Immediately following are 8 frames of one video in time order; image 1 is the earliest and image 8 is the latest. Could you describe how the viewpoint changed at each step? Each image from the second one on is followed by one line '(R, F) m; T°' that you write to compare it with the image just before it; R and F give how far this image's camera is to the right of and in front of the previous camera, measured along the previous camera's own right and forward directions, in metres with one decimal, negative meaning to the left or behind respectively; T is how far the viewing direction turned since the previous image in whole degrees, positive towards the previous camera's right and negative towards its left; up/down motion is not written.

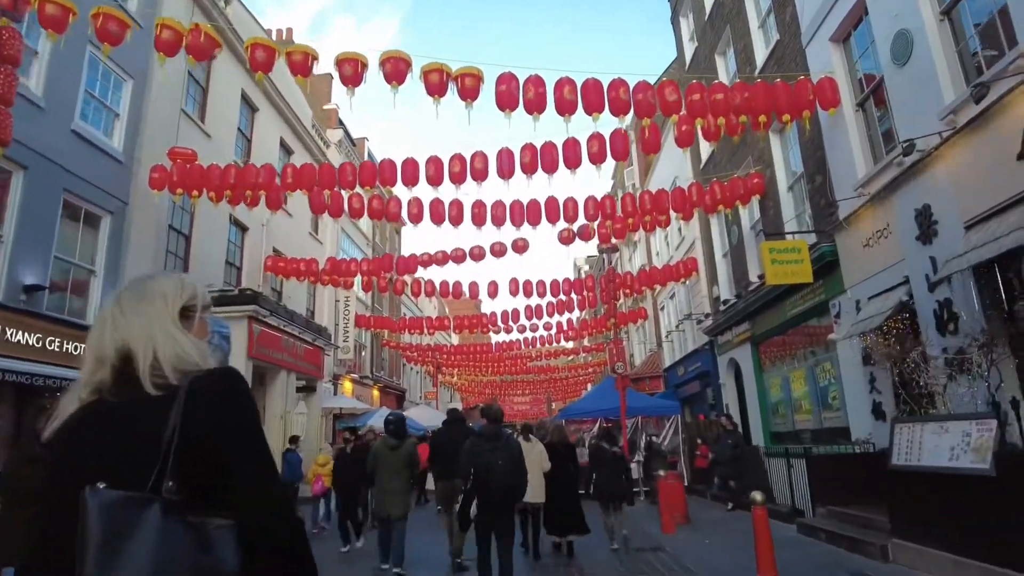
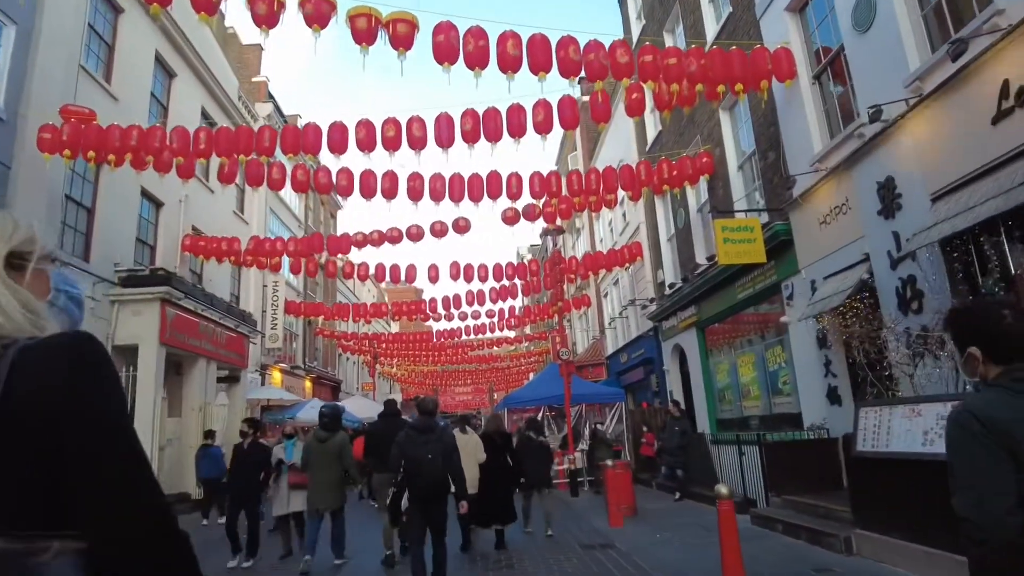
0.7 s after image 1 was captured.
(0.0, +0.8) m; +5°
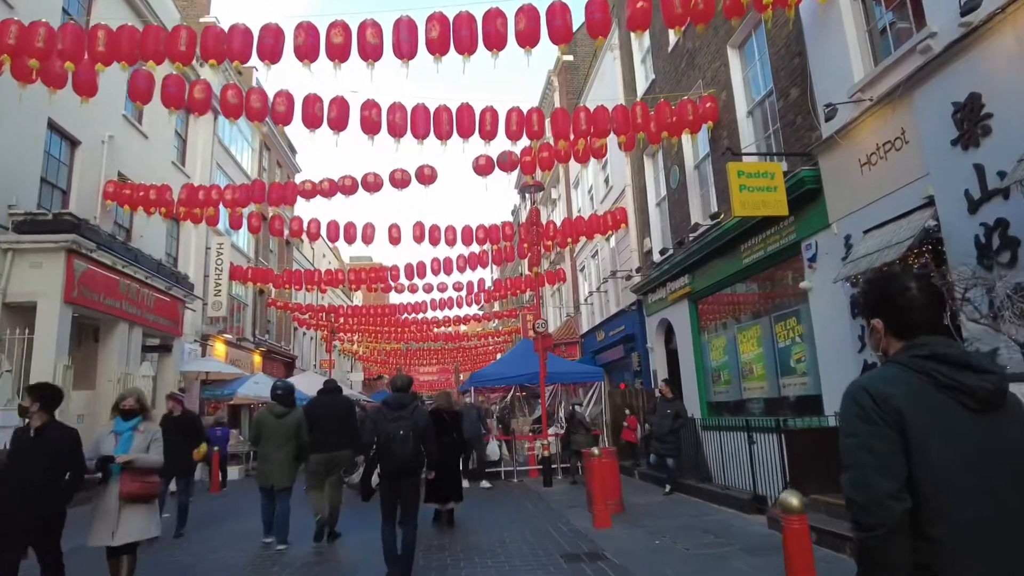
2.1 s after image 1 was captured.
(0.0, +1.7) m; +3°
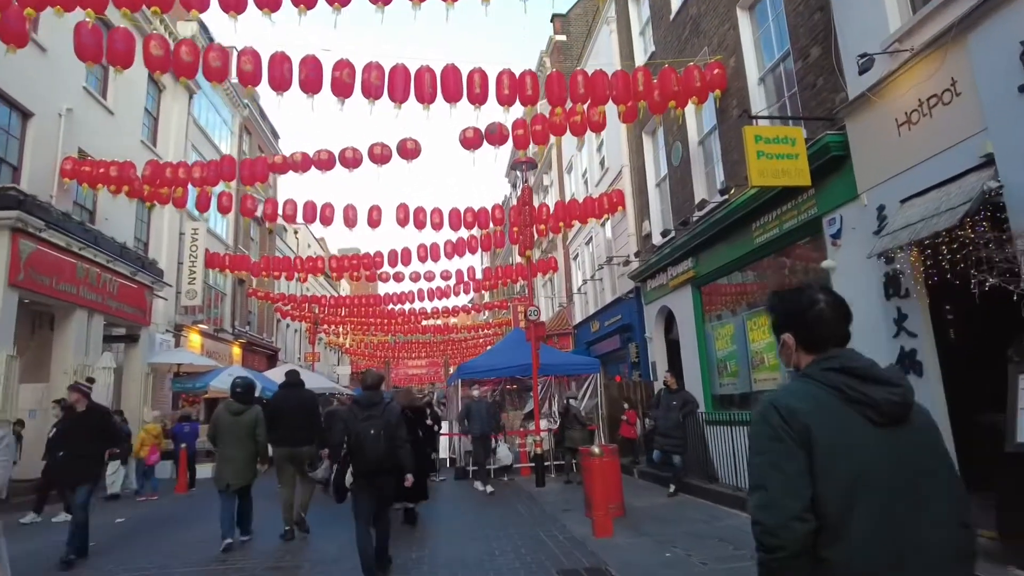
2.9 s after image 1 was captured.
(0.0, +0.9) m; +1°
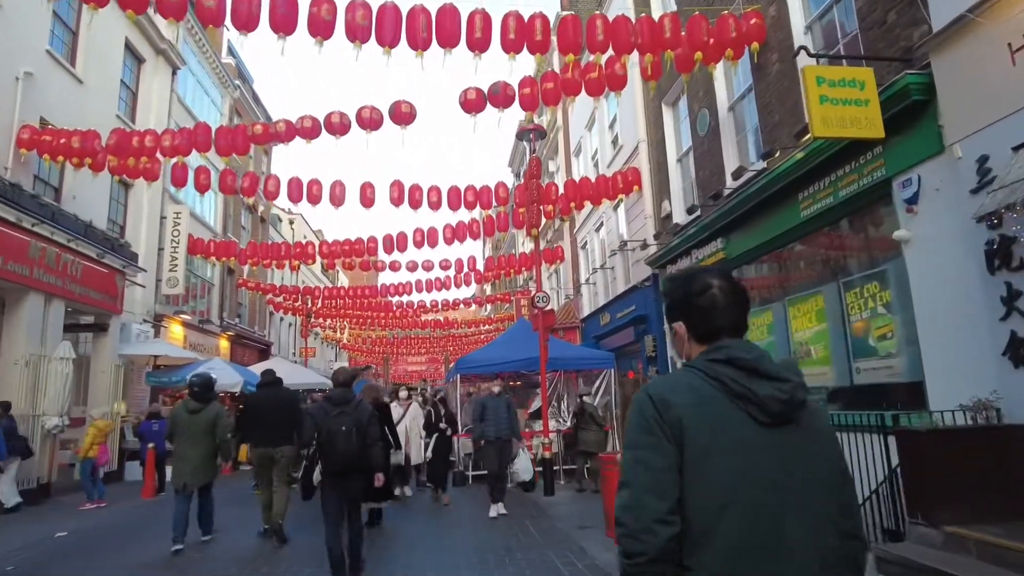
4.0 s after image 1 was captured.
(-0.1, +1.3) m; 0°
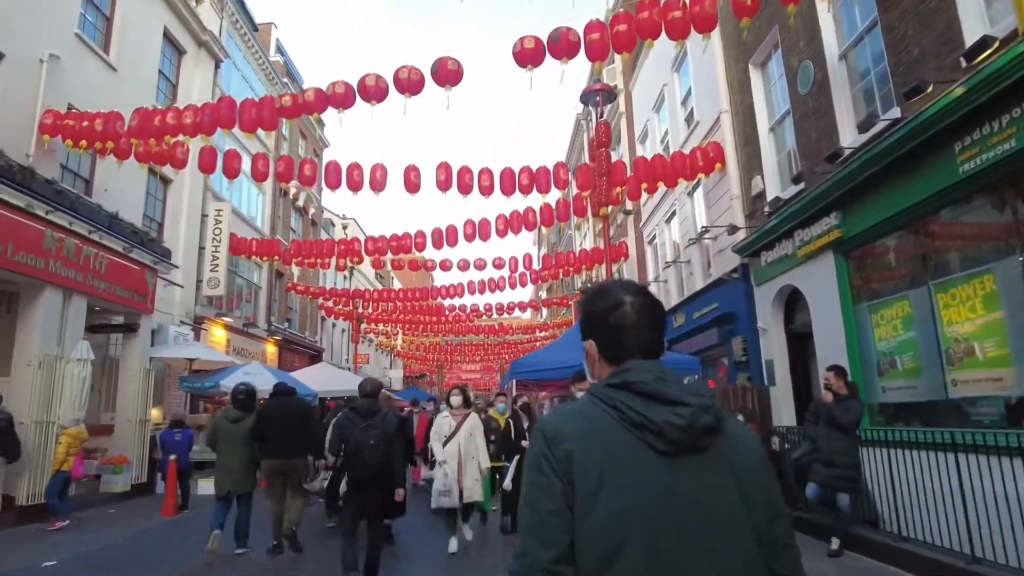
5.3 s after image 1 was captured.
(-0.1, +1.5) m; -5°
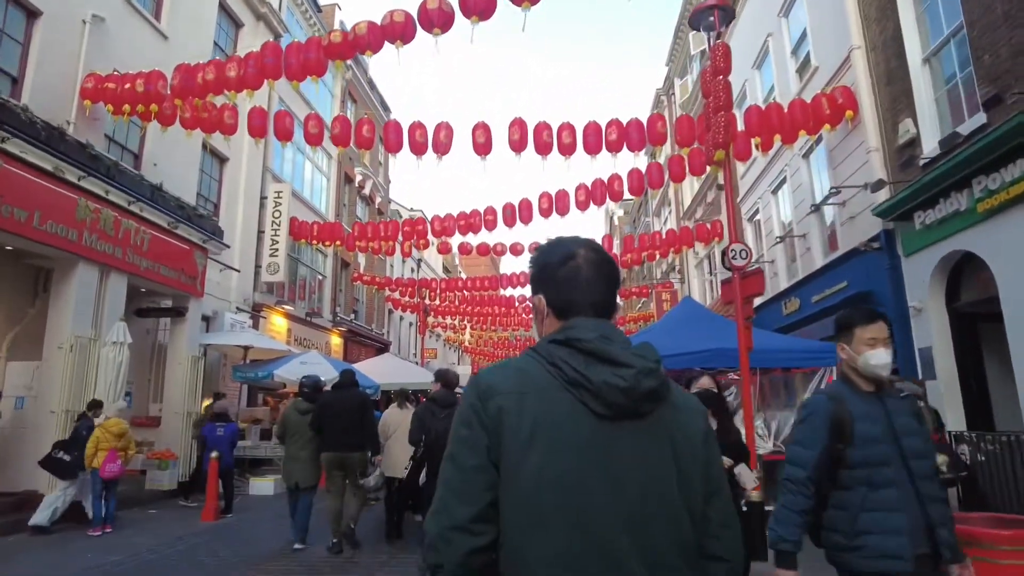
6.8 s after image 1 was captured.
(-0.3, +1.6) m; -6°
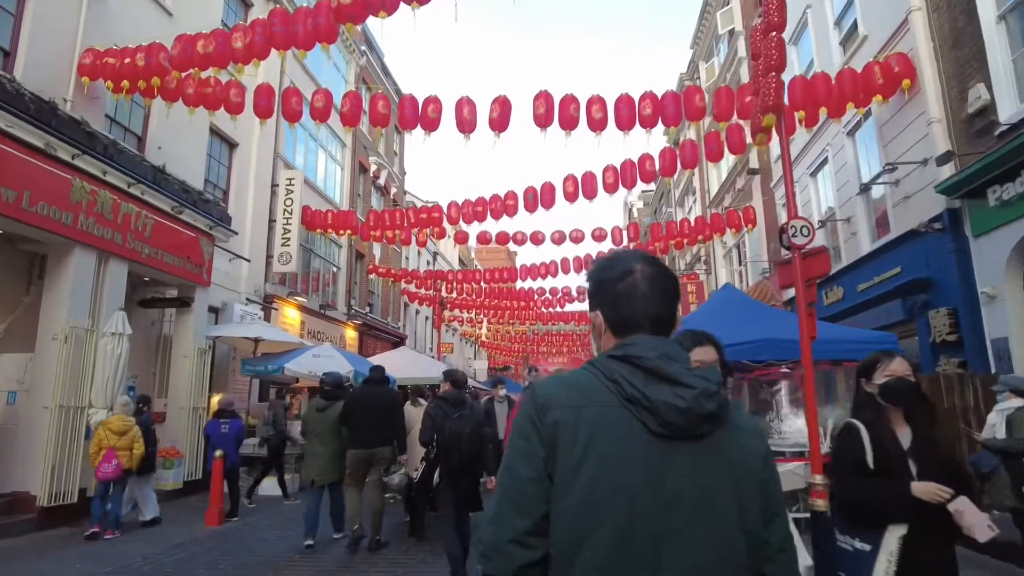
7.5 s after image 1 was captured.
(-0.1, +0.7) m; -1°
